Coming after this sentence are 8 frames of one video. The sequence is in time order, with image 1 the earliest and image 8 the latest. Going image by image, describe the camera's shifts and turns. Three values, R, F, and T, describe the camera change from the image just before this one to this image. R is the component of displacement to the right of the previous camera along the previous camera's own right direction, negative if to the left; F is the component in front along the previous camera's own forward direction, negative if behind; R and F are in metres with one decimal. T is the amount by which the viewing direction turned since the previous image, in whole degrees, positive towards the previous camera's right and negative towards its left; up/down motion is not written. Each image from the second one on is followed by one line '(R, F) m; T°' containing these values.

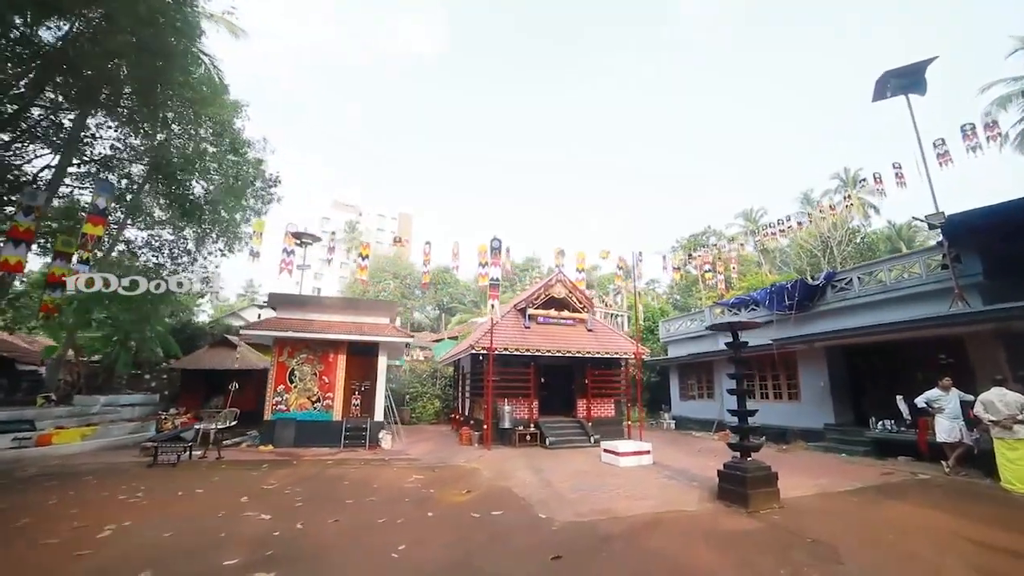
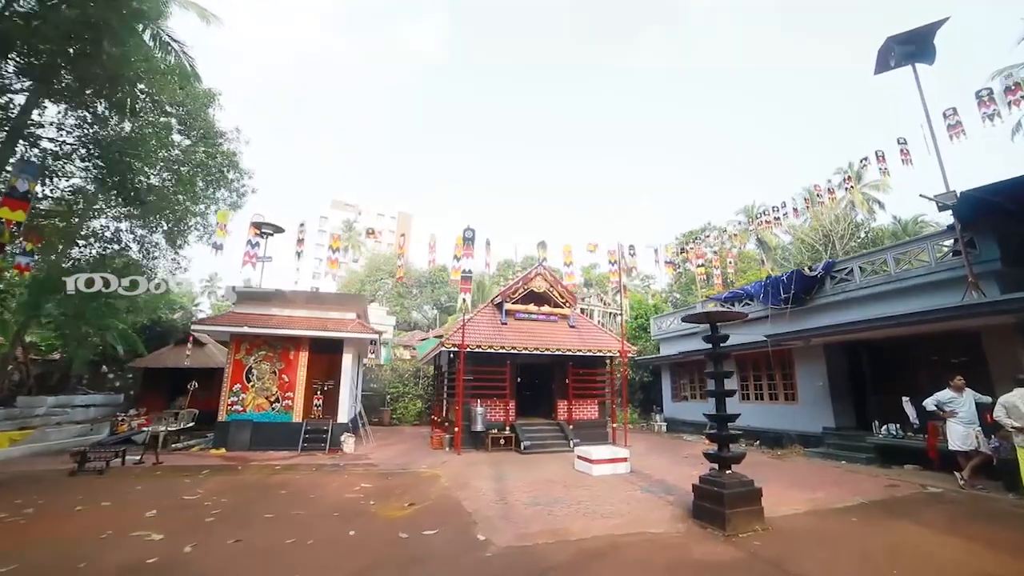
(+0.8, +0.9) m; -1°
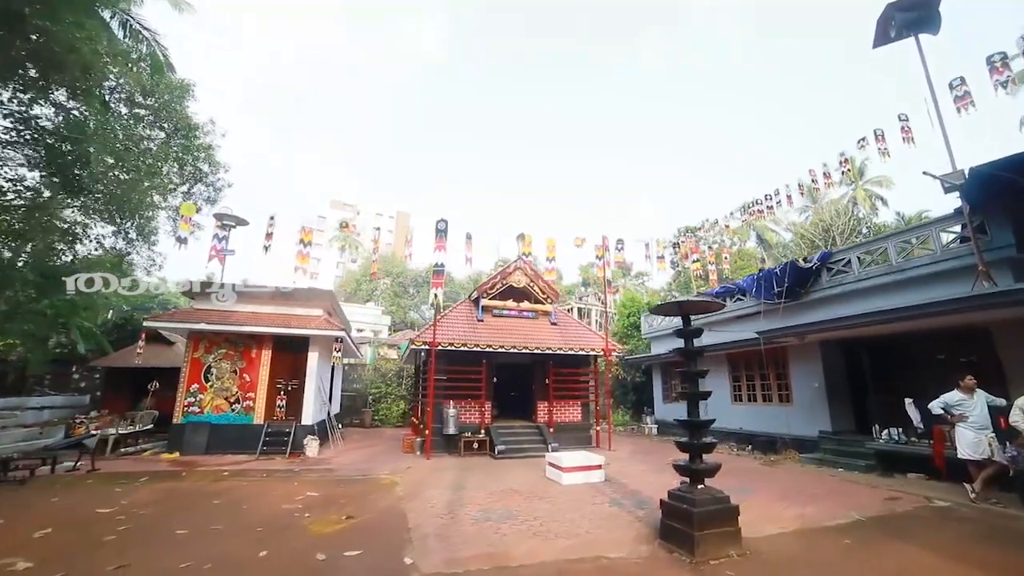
(+0.7, +0.7) m; 0°
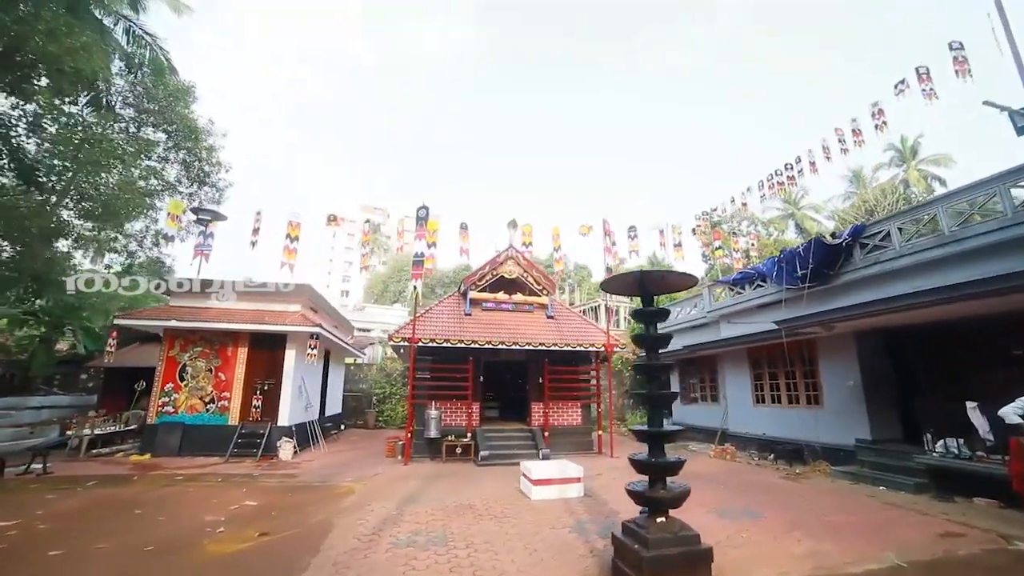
(+1.1, +1.1) m; -5°
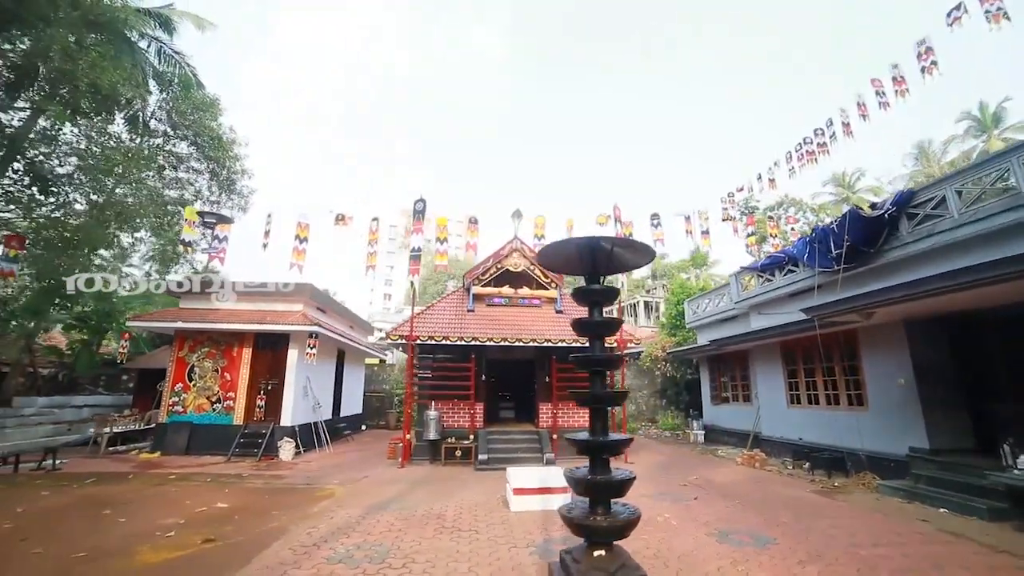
(+1.0, +0.7) m; -6°
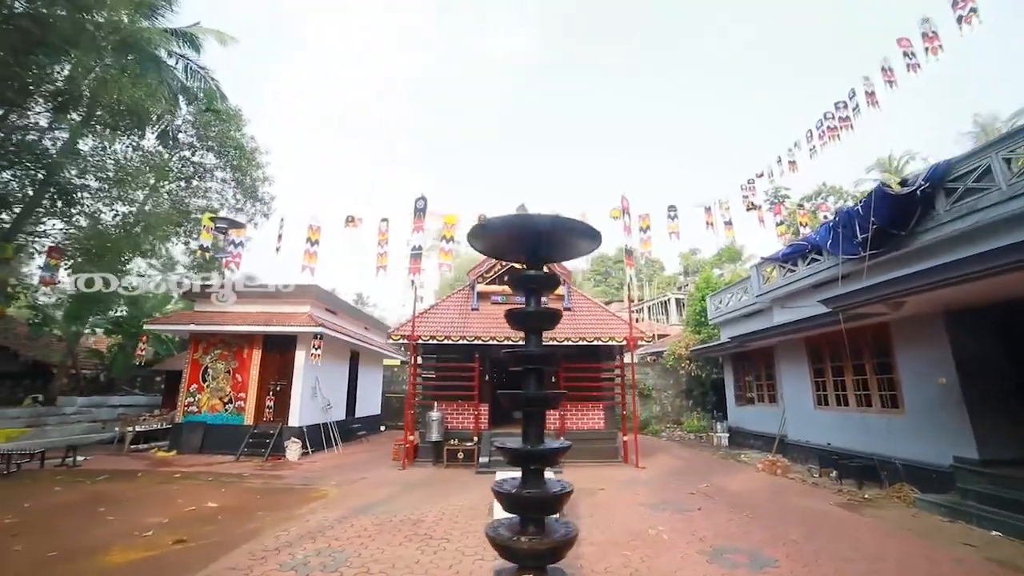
(+0.7, +0.4) m; -4°
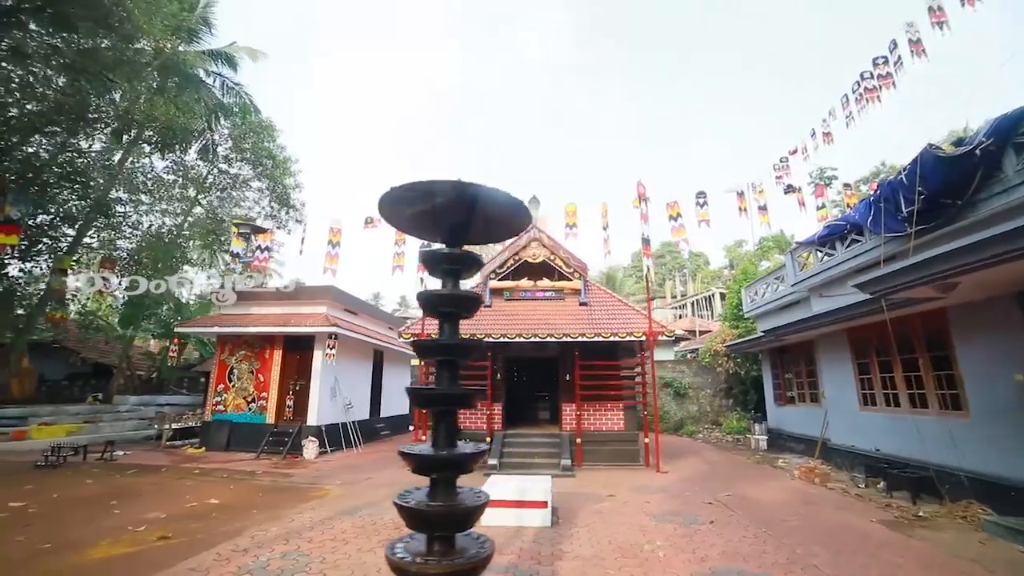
(+0.7, +0.4) m; -6°
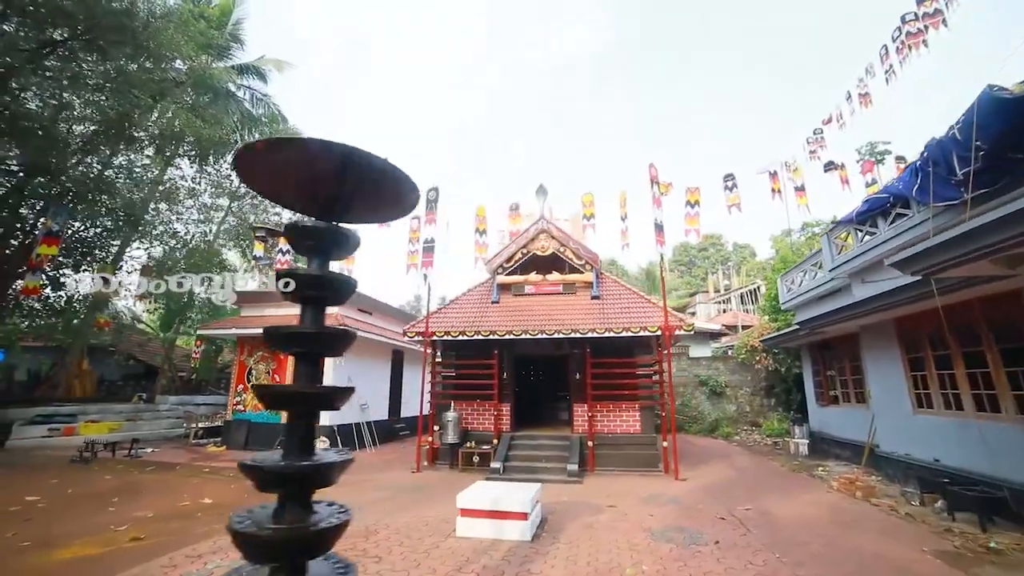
(+0.7, +0.5) m; -6°
